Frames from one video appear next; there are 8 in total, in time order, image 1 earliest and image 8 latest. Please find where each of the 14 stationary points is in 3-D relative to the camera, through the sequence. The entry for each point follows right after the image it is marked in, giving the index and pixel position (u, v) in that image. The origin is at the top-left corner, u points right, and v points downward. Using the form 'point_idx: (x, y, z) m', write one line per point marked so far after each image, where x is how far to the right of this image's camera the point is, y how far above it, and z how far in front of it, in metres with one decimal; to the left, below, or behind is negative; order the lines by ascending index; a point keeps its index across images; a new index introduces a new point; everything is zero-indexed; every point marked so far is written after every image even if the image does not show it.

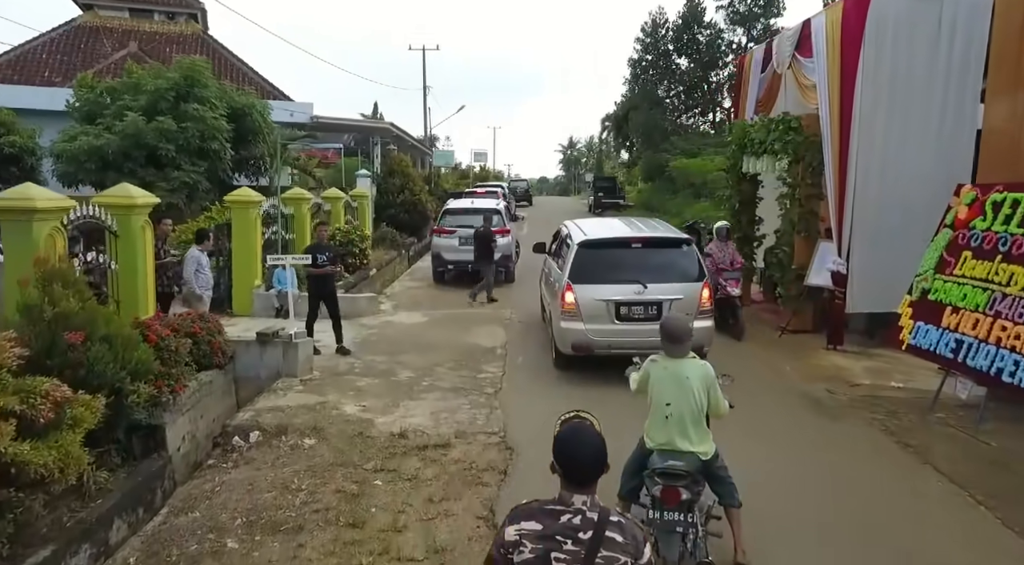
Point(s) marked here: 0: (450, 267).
0: (-1.1, +0.3, +13.9) m
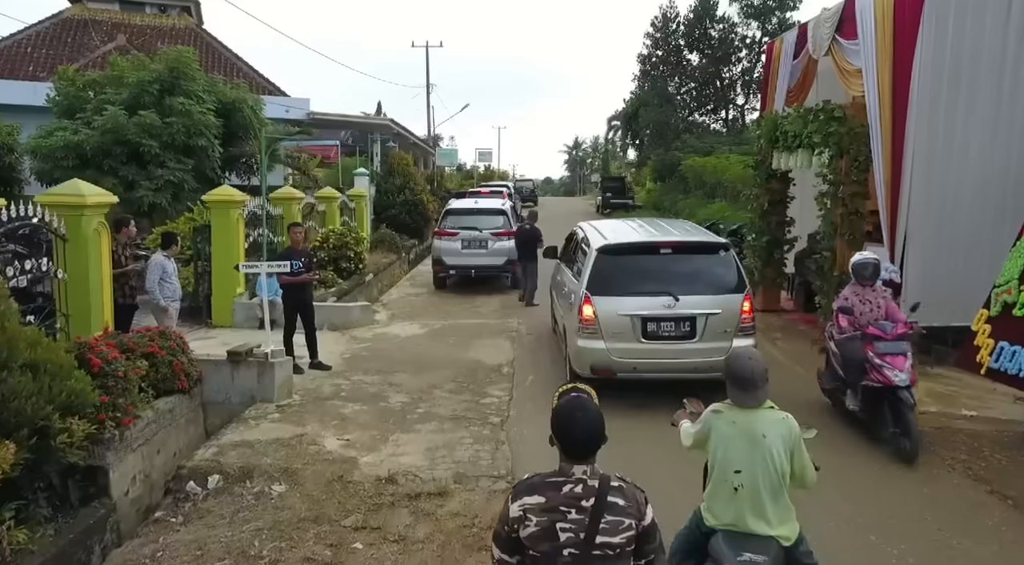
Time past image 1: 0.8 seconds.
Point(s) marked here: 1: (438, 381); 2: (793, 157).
0: (-1.0, +0.2, +12.9) m
1: (-0.8, -1.0, +7.6) m
2: (+3.8, +1.7, +10.1) m
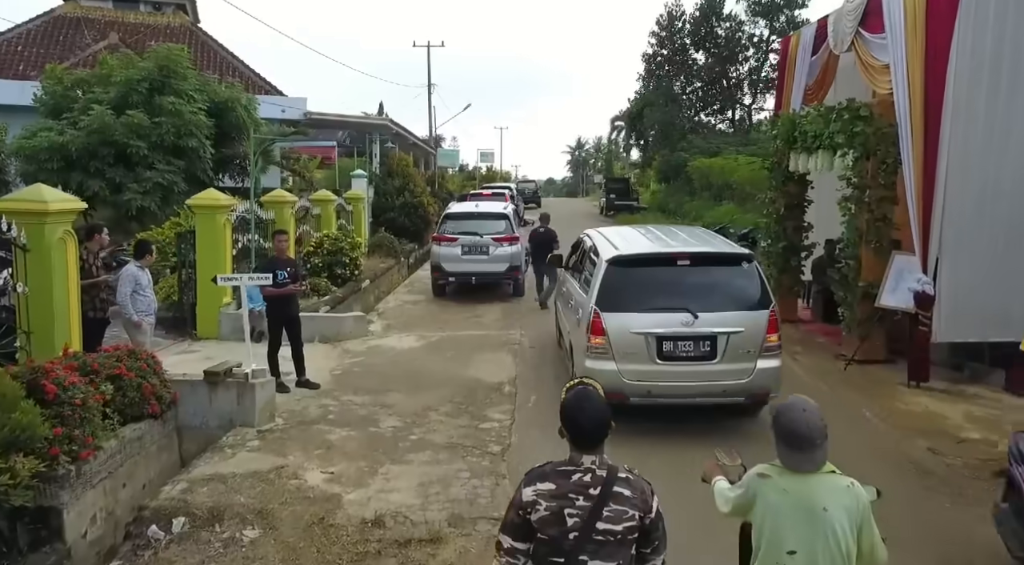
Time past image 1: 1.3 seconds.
0: (-1.0, +0.1, +12.3) m
1: (-0.7, -1.1, +7.0) m
2: (+3.8, +1.6, +9.5) m
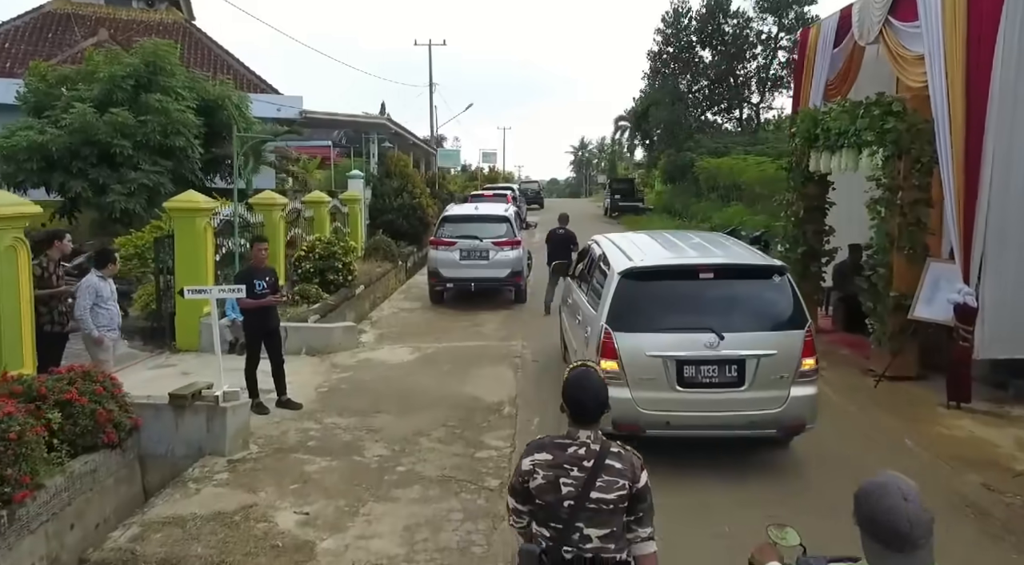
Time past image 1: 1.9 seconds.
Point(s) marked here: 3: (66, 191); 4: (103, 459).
0: (-1.0, 0.0, +11.7) m
1: (-0.7, -1.2, +6.4) m
2: (+3.8, +1.5, +8.8) m
3: (-8.0, +1.6, +13.4) m
4: (-2.8, -1.2, +5.2) m
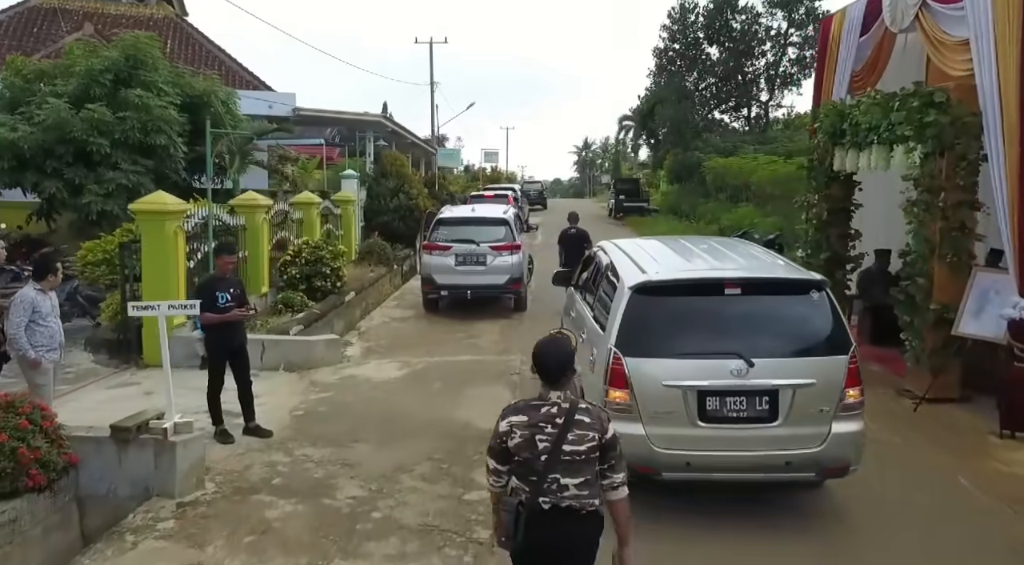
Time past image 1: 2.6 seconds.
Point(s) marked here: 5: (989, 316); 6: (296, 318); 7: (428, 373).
0: (-1.0, -0.1, +10.9) m
1: (-0.8, -1.3, +5.6) m
2: (+3.8, +1.4, +8.1) m
3: (-8.0, +1.5, +12.6) m
4: (-2.9, -1.3, +4.5) m
5: (+4.0, -0.3, +6.2) m
6: (-2.9, -0.5, +10.0) m
7: (-0.9, -1.0, +8.1) m
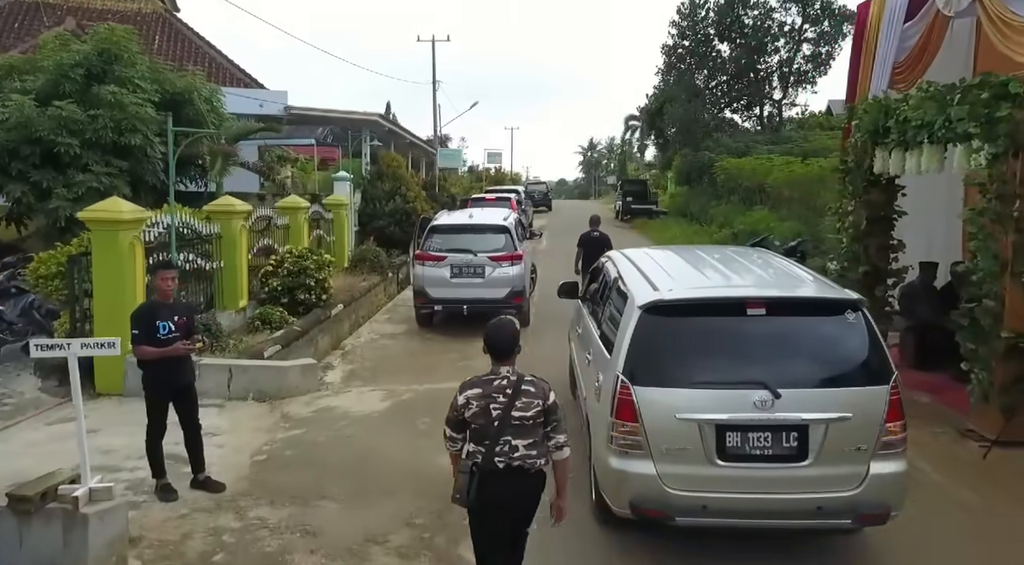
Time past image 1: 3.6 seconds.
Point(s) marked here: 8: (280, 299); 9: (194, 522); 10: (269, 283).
0: (-1.0, -0.3, +9.9) m
1: (-0.8, -1.5, +4.7) m
2: (+3.8, +1.2, +7.1) m
3: (-7.9, +1.4, +11.7) m
4: (-2.9, -1.5, +3.5) m
5: (+4.0, -0.5, +5.2) m
6: (-2.9, -0.7, +9.0) m
7: (-0.9, -1.2, +7.1) m
8: (-3.3, -0.2, +10.5) m
9: (-2.0, -1.5, +4.7) m
10: (-3.5, 0.0, +10.6) m
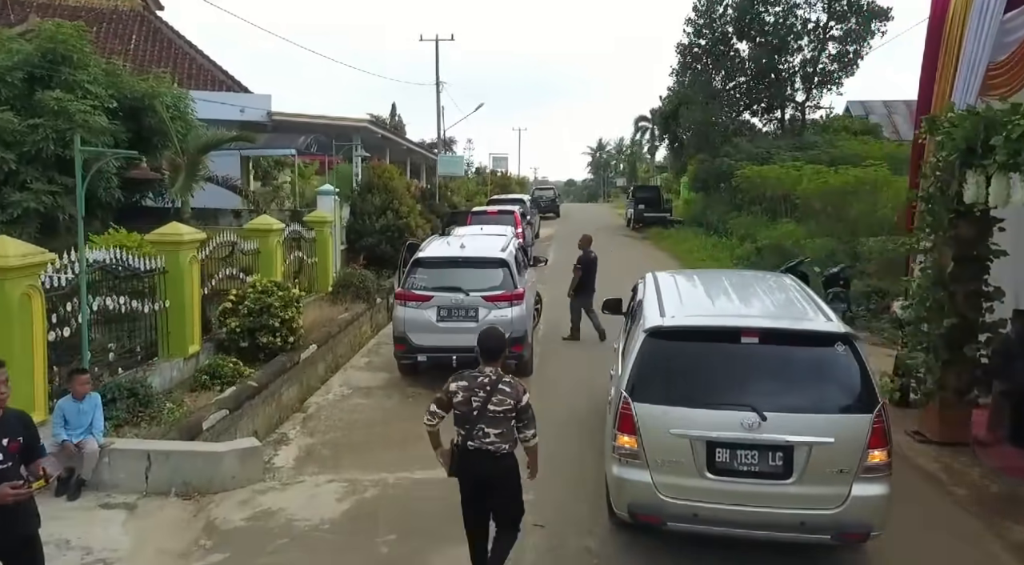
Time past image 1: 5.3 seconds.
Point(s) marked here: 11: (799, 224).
0: (-1.0, -0.8, +8.3) m
1: (-0.9, -2.0, +3.0) m
2: (+3.8, +0.7, +5.4) m
3: (-7.9, +0.9, +10.2) m
4: (-3.0, -2.0, +1.9) m
5: (+3.9, -1.0, +3.6) m
6: (-2.9, -1.1, +7.4) m
7: (-1.0, -1.6, +5.5) m
8: (-3.3, -0.7, +8.9) m
9: (-2.1, -2.0, +3.1) m
10: (-3.5, -0.5, +9.0) m
11: (+7.3, +1.5, +19.0) m
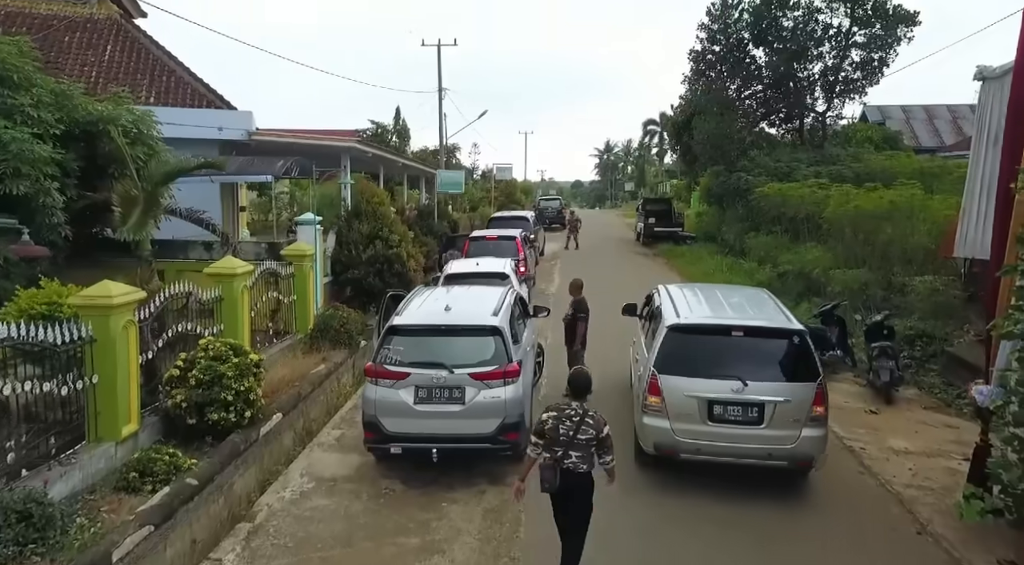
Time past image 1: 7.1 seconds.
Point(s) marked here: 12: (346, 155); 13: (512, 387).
0: (-1.0, -1.5, +6.9) m
1: (-1.0, -2.7, +1.7) m
2: (+3.7, 0.0, +4.0) m
3: (-8.0, +0.2, +8.9) m
4: (-3.1, -2.7, +0.5) m
5: (+3.8, -1.6, +2.1) m
6: (-3.0, -1.8, +6.1) m
7: (-1.0, -2.3, +4.1) m
8: (-3.3, -1.4, +7.6) m
9: (-2.2, -2.7, +1.8) m
10: (-3.5, -1.2, +7.7) m
11: (+7.3, +0.8, +17.5) m
12: (-3.9, +3.0, +17.5) m
13: (0.0, -0.9, +6.9) m
